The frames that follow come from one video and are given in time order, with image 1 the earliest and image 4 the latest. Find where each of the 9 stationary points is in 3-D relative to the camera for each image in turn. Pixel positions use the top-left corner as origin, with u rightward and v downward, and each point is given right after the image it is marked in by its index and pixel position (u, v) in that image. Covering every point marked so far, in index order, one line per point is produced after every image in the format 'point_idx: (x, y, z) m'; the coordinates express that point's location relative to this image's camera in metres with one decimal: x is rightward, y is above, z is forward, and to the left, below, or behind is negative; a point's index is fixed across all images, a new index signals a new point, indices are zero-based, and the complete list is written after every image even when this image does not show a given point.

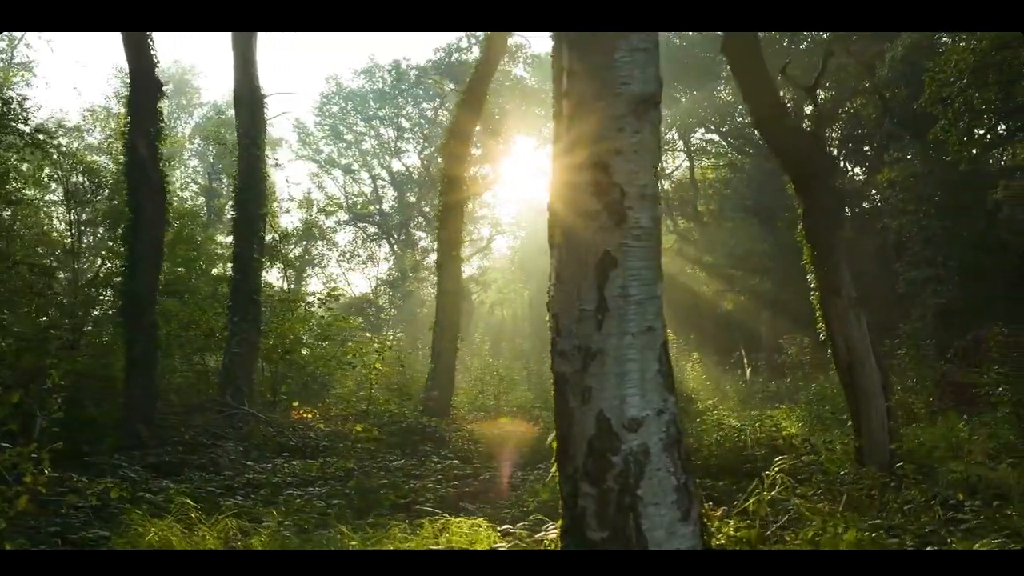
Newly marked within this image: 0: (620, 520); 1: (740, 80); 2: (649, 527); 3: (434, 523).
0: (+0.5, -1.0, +4.1) m
1: (+3.0, +2.7, +11.9) m
2: (+0.6, -1.1, +4.1) m
3: (-0.5, -1.4, +5.5) m
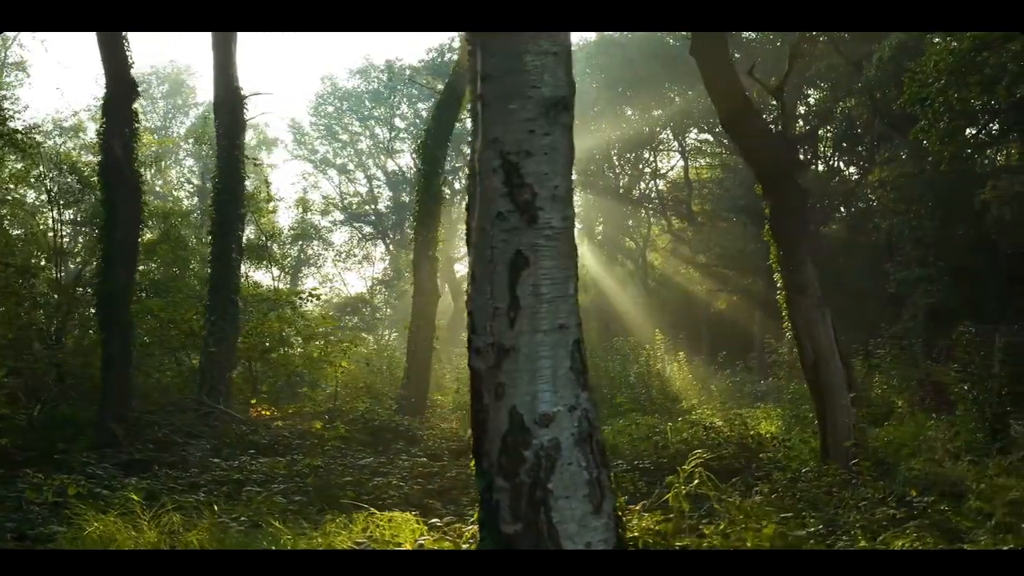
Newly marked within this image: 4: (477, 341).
0: (+0.1, -1.0, +4.2) m
1: (+2.6, +2.7, +12.0) m
2: (+0.2, -1.1, +4.2) m
3: (-0.9, -1.4, +5.6) m
4: (-0.2, -0.3, +4.3) m
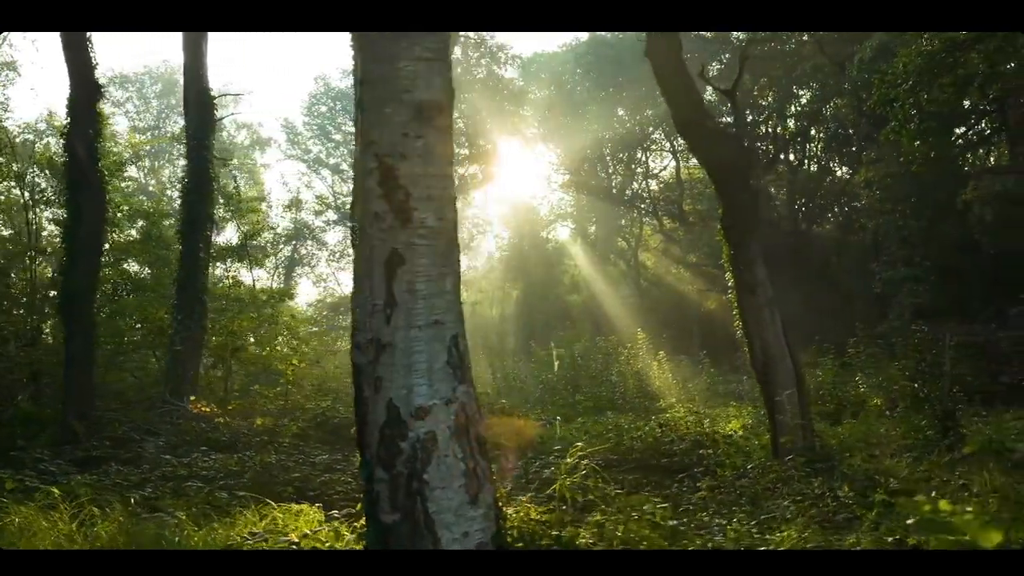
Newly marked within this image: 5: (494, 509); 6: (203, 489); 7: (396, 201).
0: (-0.5, -1.0, +4.4) m
1: (+2.0, +2.7, +12.1) m
2: (-0.4, -1.1, +4.3) m
3: (-1.5, -1.4, +5.8) m
4: (-0.8, -0.2, +4.5) m
5: (-0.1, -1.1, +4.5) m
6: (-2.9, -1.9, +8.5) m
7: (-0.5, +0.4, +4.3) m
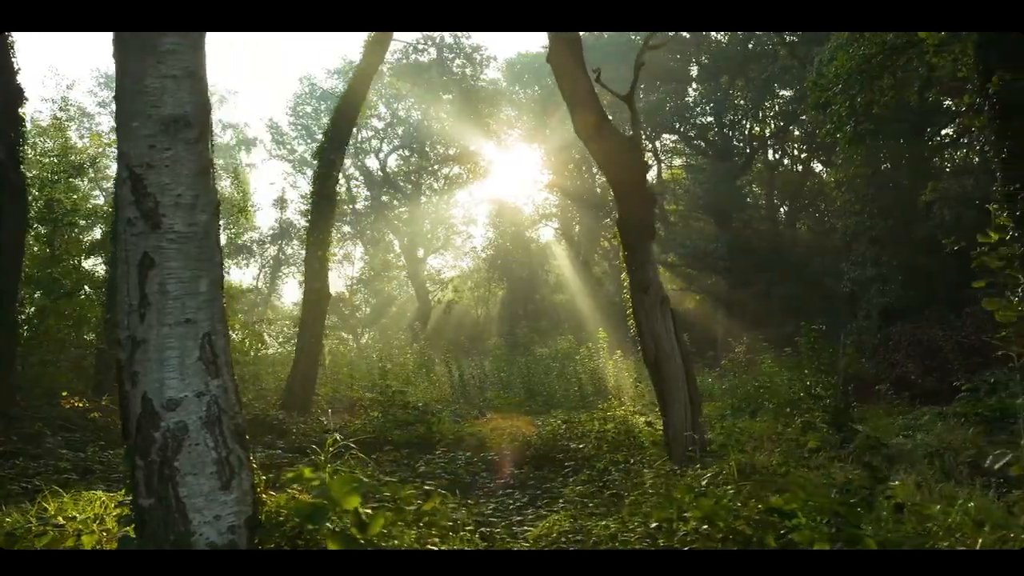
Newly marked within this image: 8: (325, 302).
0: (-1.8, -1.0, +4.7) m
1: (+0.7, +2.7, +12.5) m
2: (-1.7, -1.1, +4.7) m
3: (-2.8, -1.4, +6.1) m
4: (-2.1, -0.2, +4.8) m
5: (-1.4, -1.1, +4.9) m
6: (-4.2, -1.9, +8.9) m
7: (-1.9, +0.4, +4.6) m
8: (-3.3, -0.2, +16.1) m
